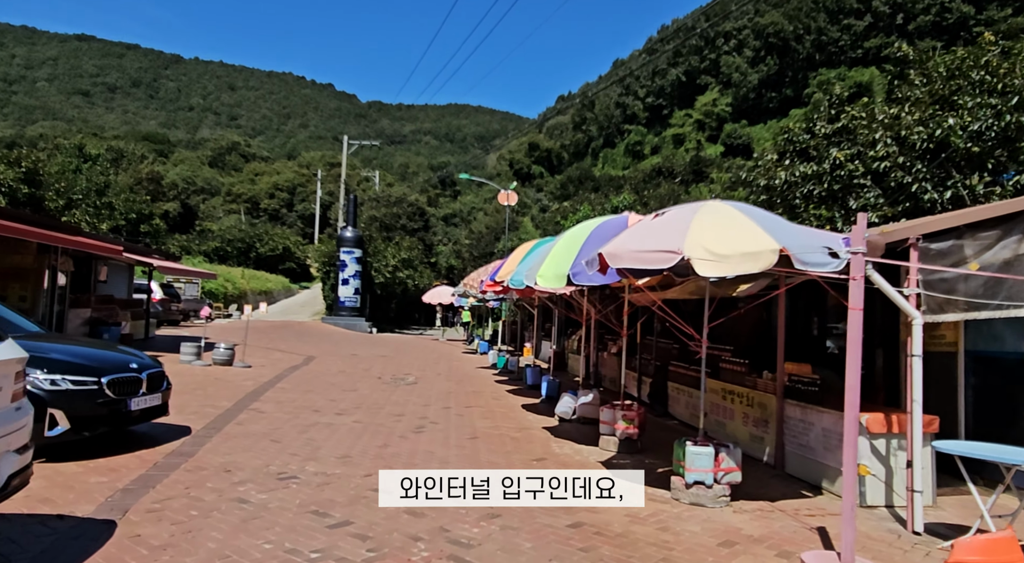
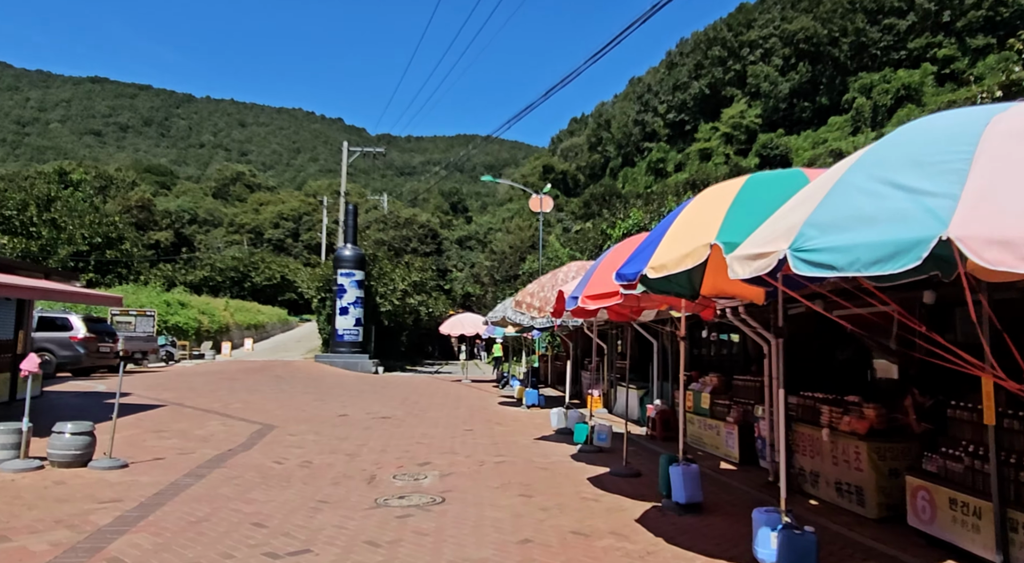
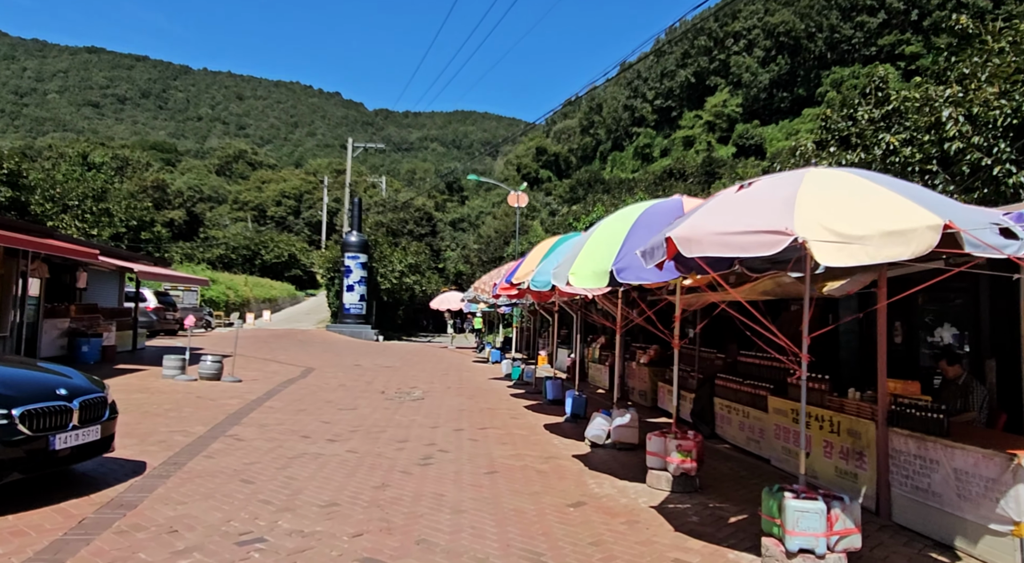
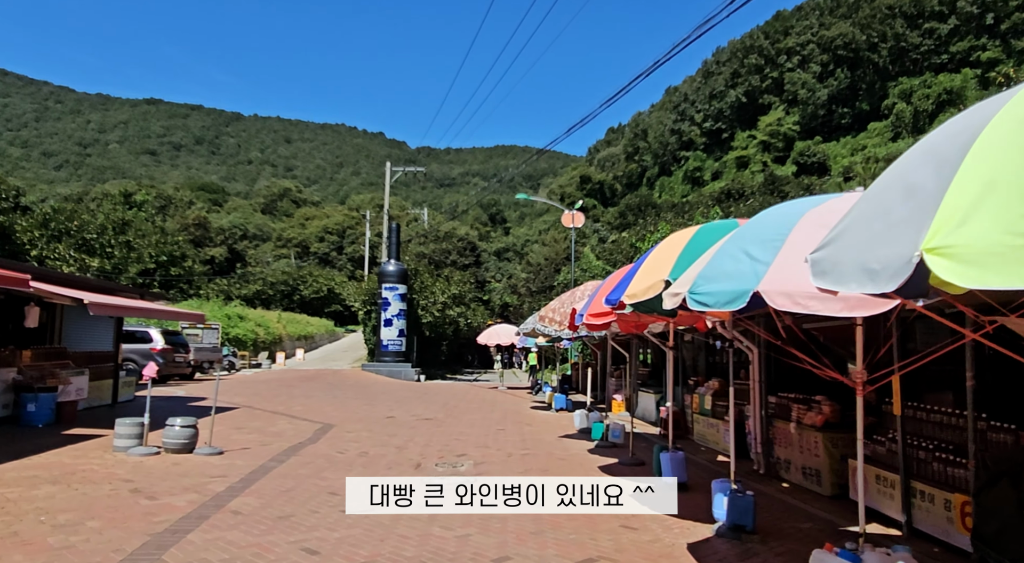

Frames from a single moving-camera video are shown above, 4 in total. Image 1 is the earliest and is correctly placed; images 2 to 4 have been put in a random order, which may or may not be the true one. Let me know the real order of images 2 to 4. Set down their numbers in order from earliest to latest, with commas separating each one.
3, 4, 2
